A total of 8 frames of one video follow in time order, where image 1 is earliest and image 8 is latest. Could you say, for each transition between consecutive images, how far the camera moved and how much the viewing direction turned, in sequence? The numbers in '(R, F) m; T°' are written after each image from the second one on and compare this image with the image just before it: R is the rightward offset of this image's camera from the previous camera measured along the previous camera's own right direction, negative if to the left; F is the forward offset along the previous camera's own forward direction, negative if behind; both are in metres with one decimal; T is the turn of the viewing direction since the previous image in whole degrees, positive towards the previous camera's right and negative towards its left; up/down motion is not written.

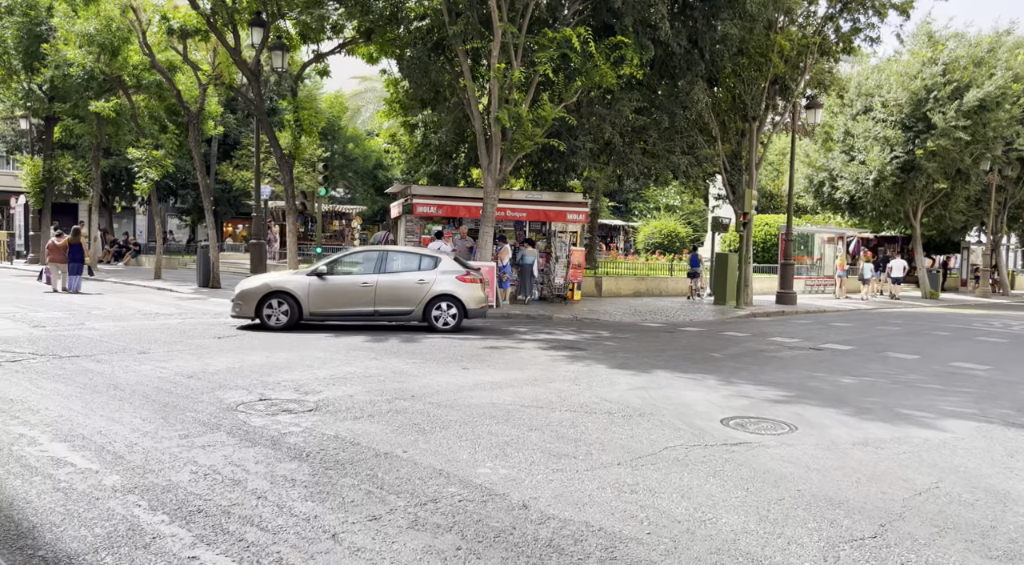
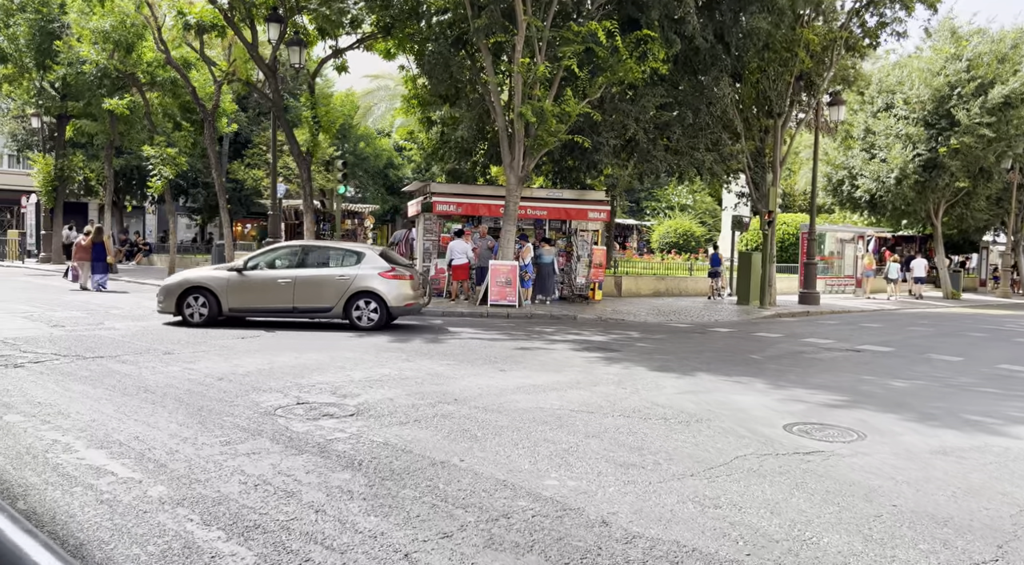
(-0.3, +0.3) m; 0°
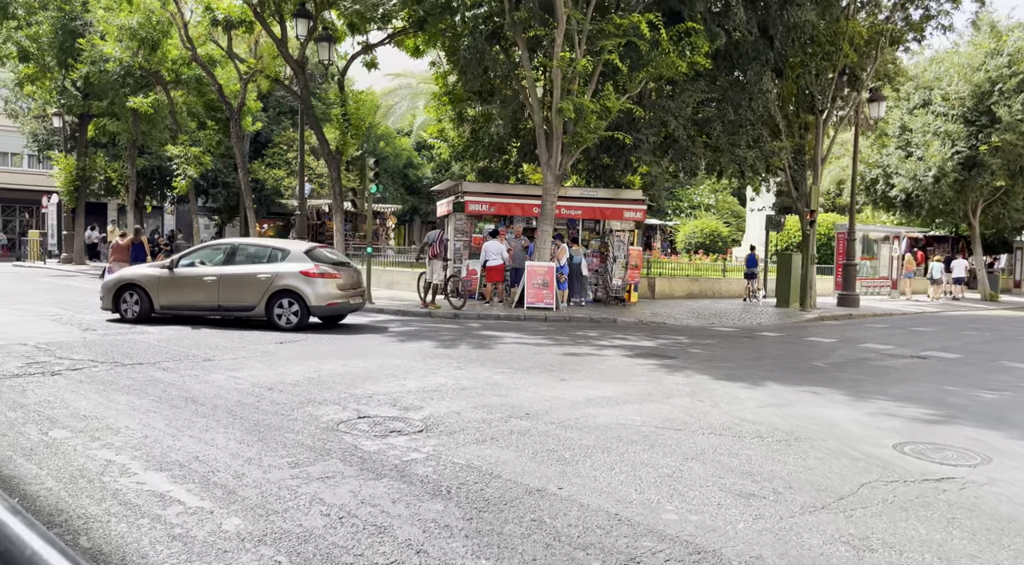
(-0.5, +0.4) m; -1°
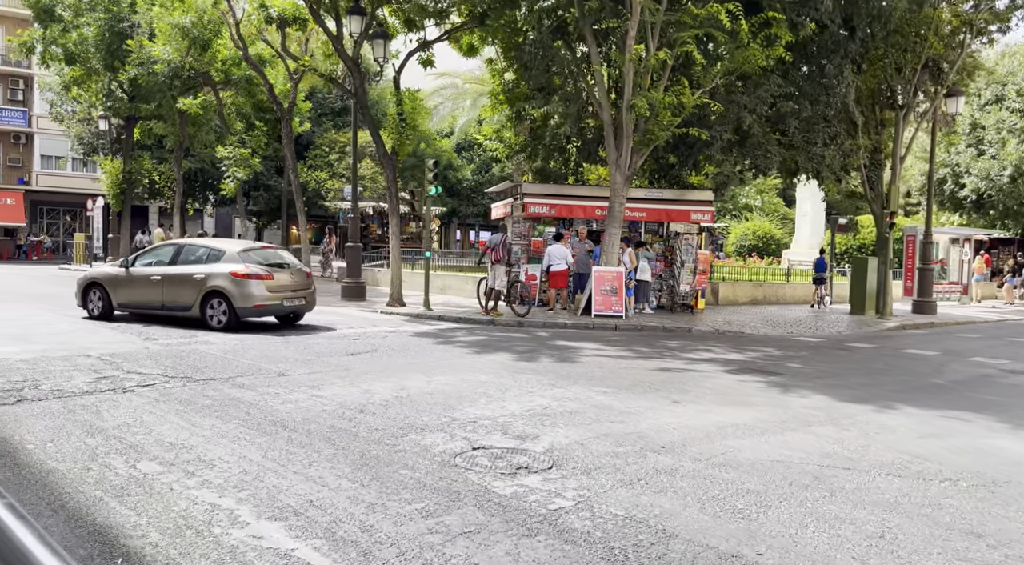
(-0.7, +0.7) m; -2°
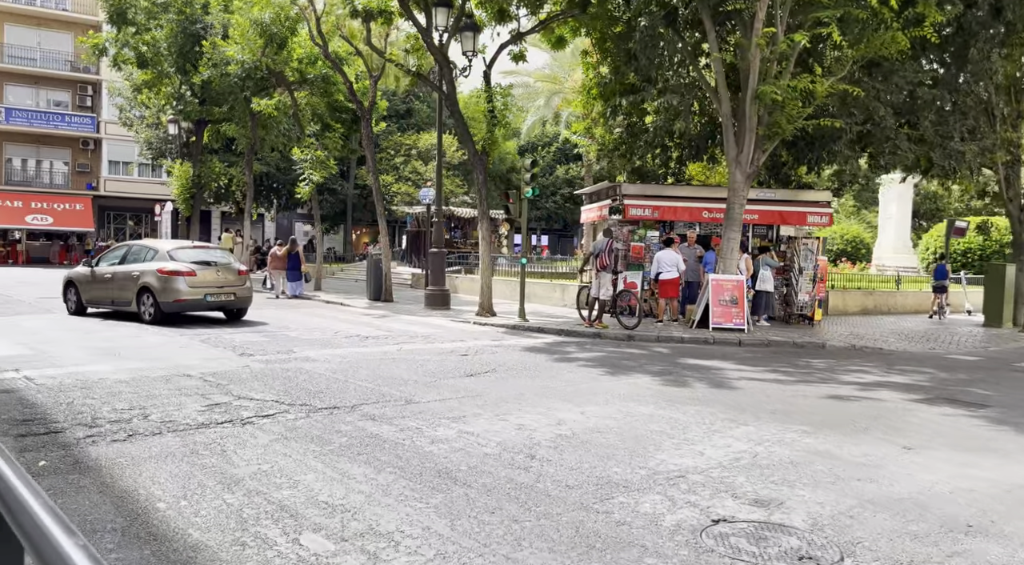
(-1.0, +1.1) m; -3°
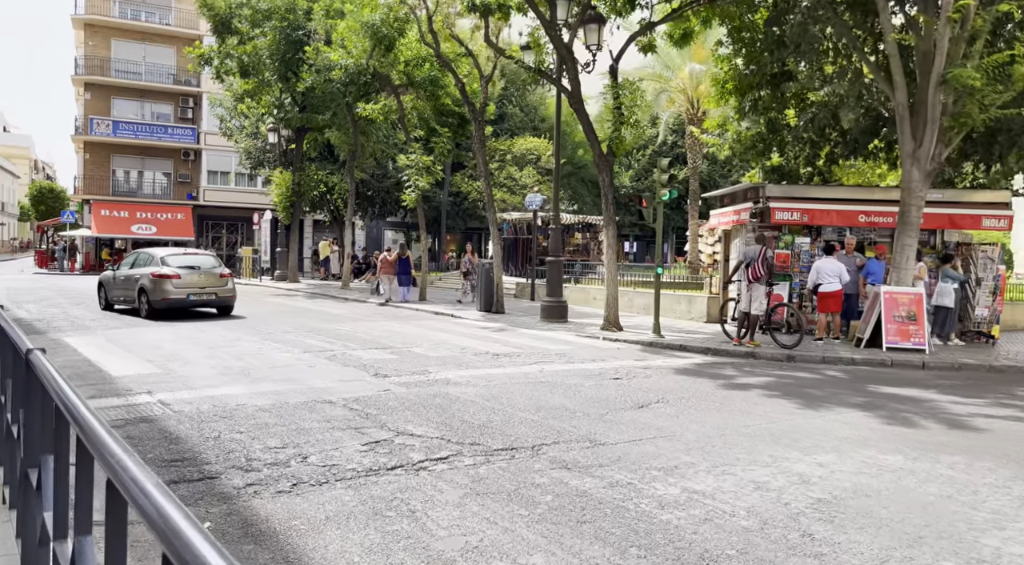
(-1.0, +1.1) m; -5°
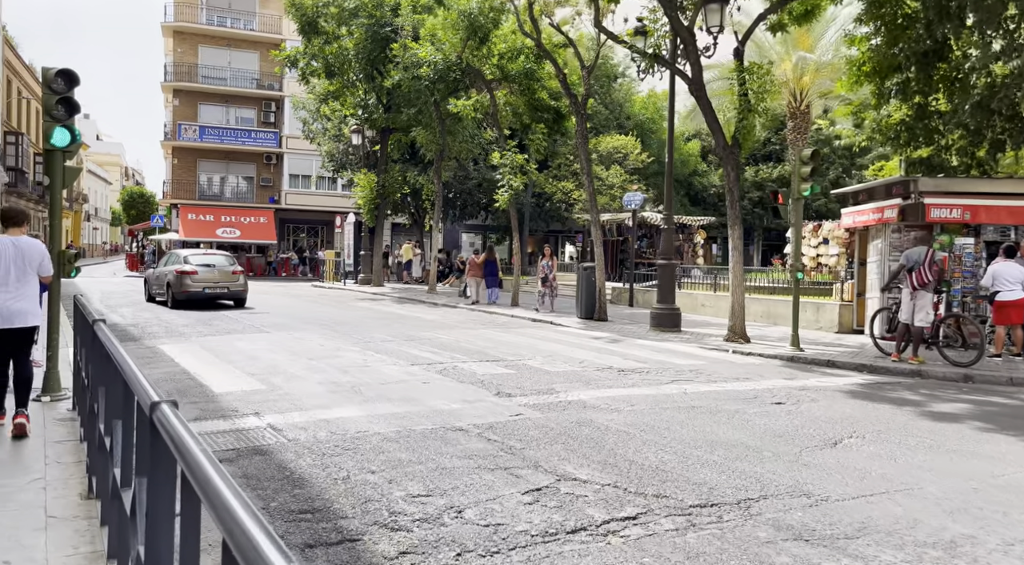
(-0.8, +1.2) m; -5°
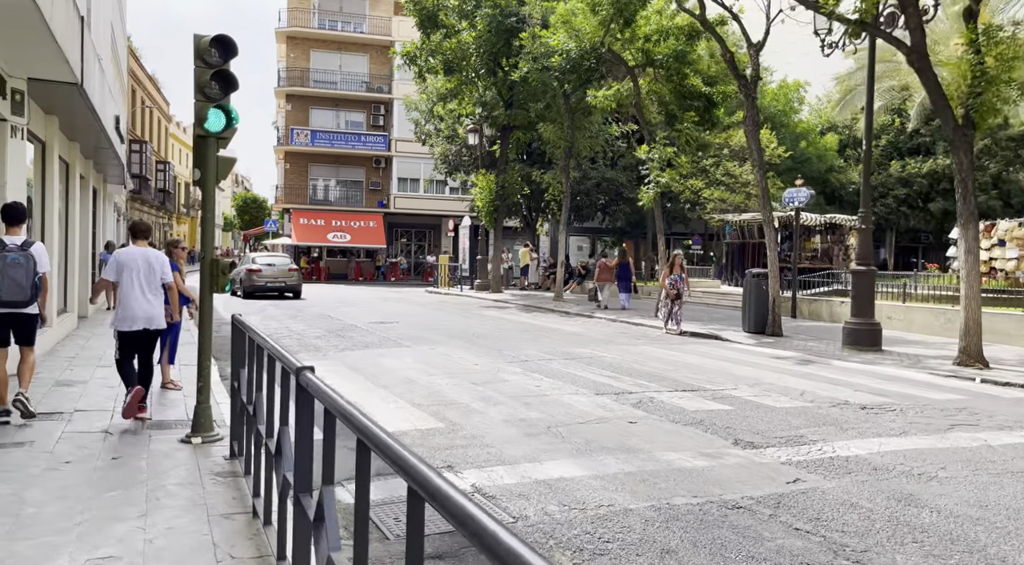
(-1.4, +1.9) m; -6°
